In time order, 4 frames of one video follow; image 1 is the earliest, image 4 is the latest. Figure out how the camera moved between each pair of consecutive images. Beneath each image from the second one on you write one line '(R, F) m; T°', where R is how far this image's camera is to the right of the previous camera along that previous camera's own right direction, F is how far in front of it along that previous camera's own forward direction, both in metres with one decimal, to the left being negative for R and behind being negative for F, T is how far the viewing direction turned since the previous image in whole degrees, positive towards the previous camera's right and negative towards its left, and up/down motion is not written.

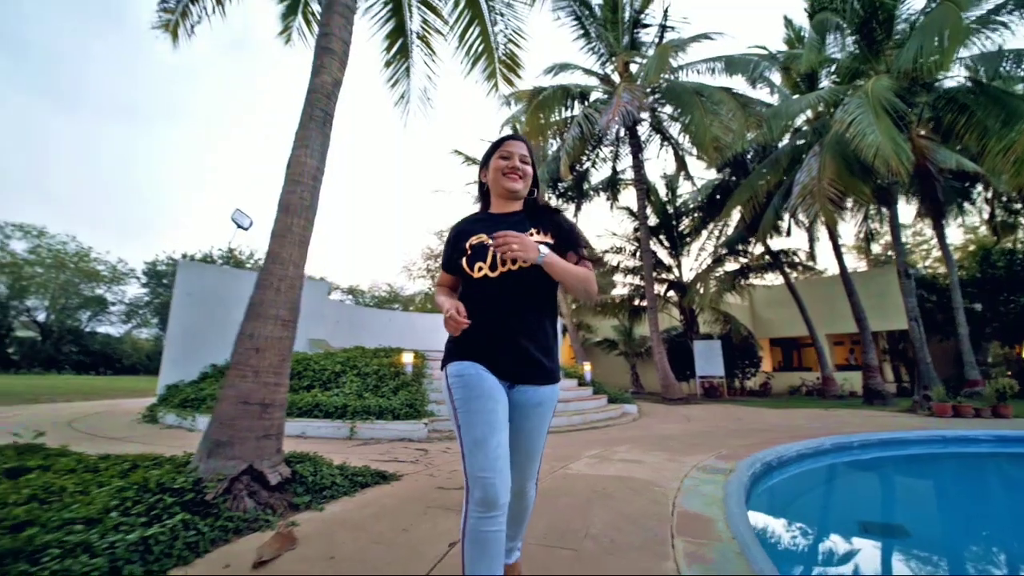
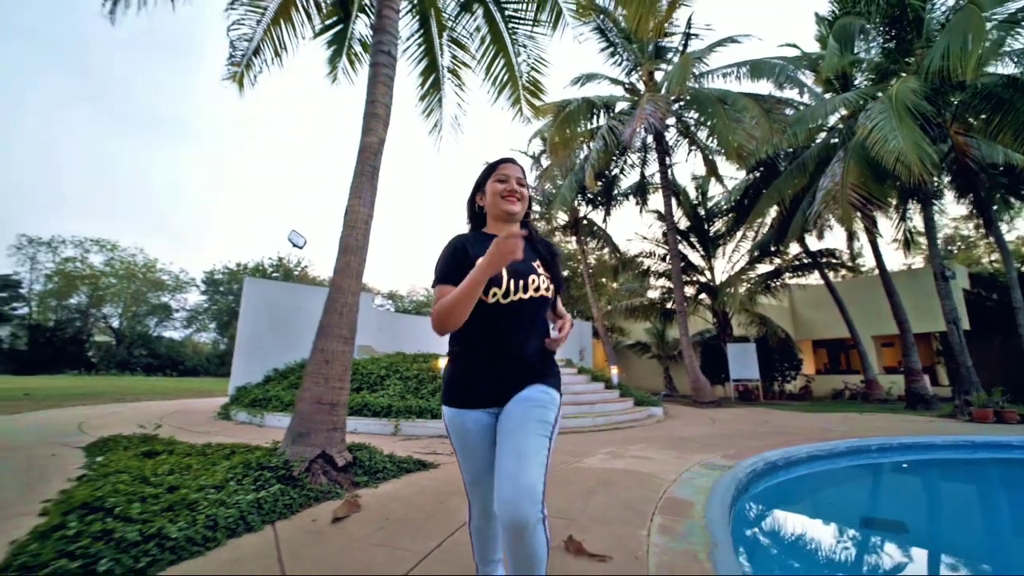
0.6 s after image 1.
(+0.2, -0.5) m; -5°
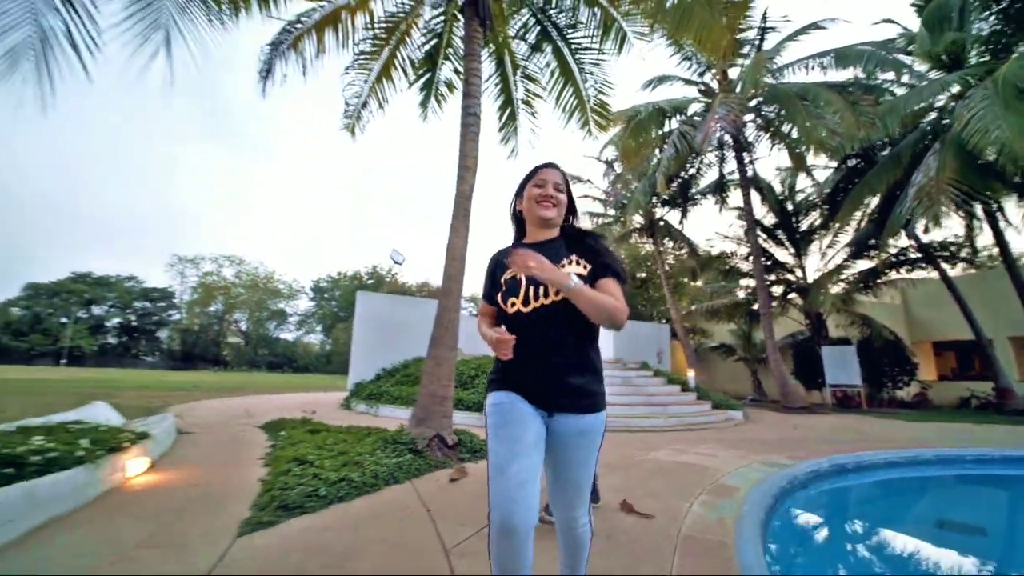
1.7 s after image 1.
(+0.1, -0.7) m; -10°
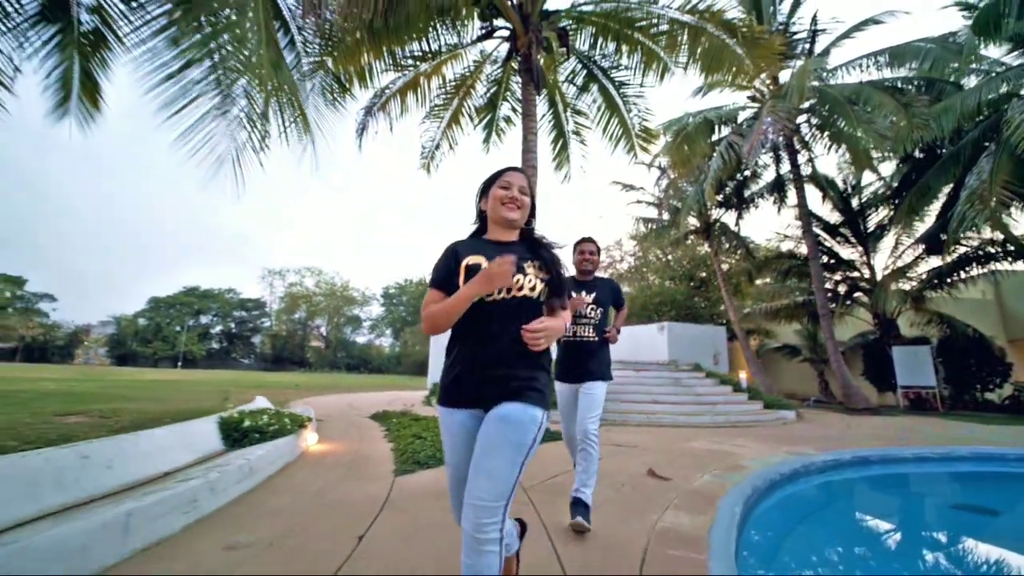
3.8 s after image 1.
(+0.1, -1.1) m; -8°
